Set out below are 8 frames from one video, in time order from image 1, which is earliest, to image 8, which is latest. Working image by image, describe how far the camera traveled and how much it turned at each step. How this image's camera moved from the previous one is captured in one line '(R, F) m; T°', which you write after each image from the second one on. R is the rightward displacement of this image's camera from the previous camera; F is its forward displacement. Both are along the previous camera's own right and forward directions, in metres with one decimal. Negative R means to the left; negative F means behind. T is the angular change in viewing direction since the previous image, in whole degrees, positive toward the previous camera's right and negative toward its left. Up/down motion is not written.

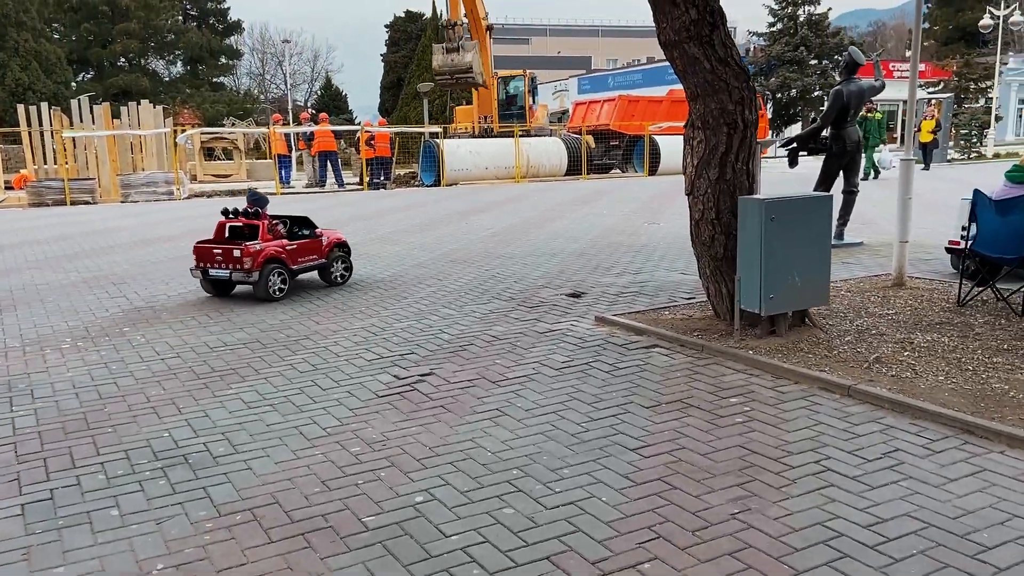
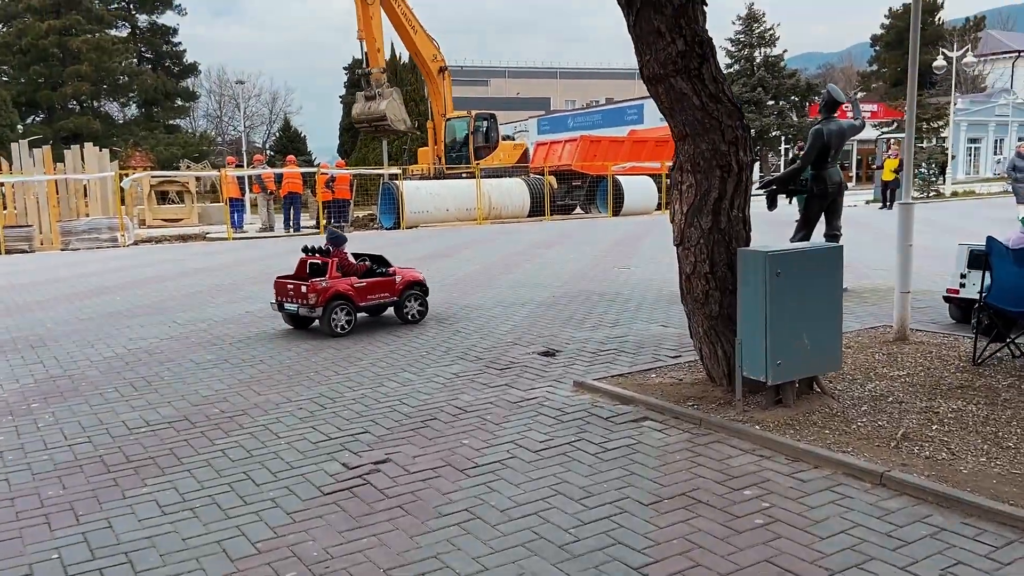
(0.0, +0.7) m; +3°
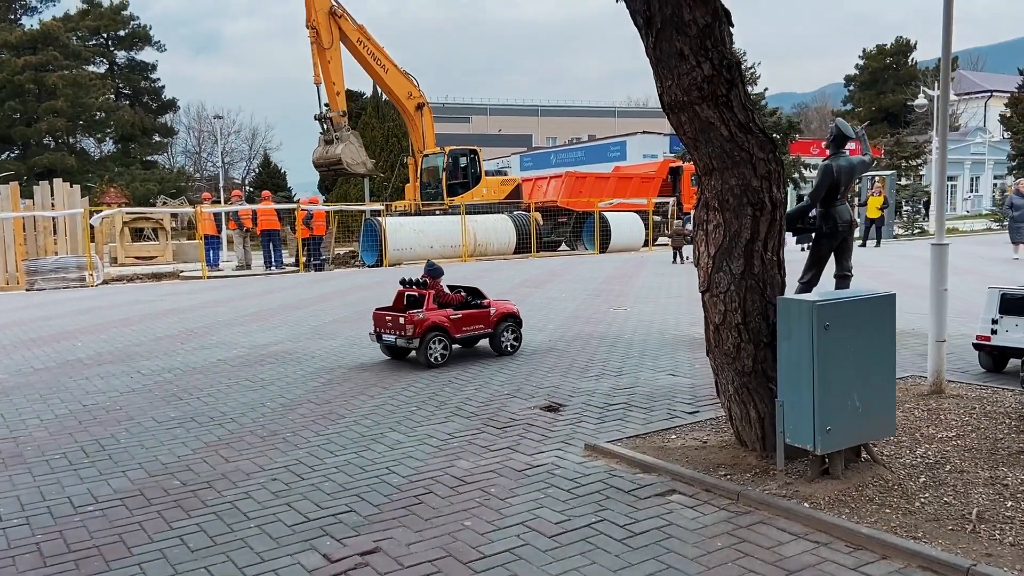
(-0.1, +0.6) m; +1°
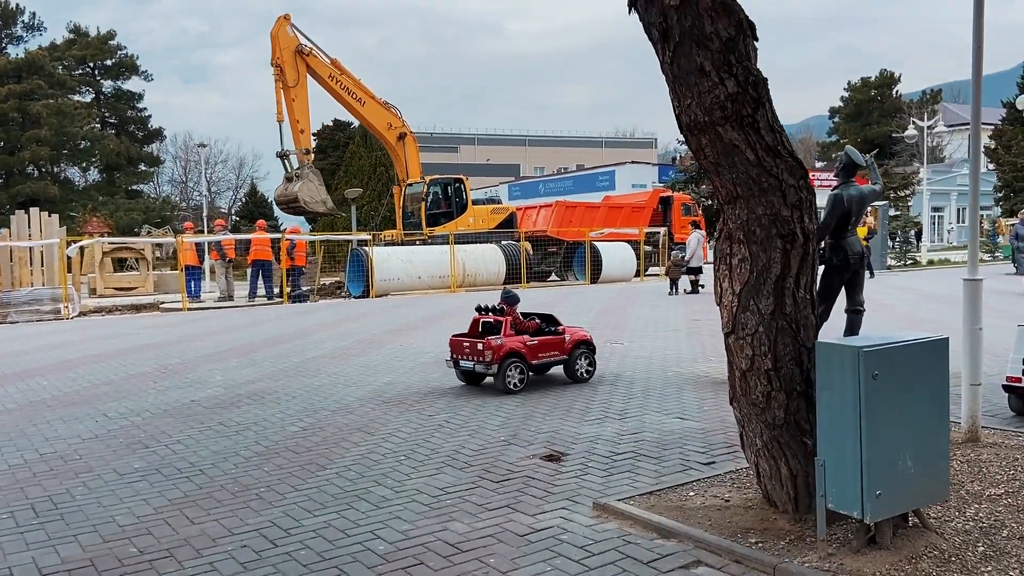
(-0.1, +0.5) m; +1°
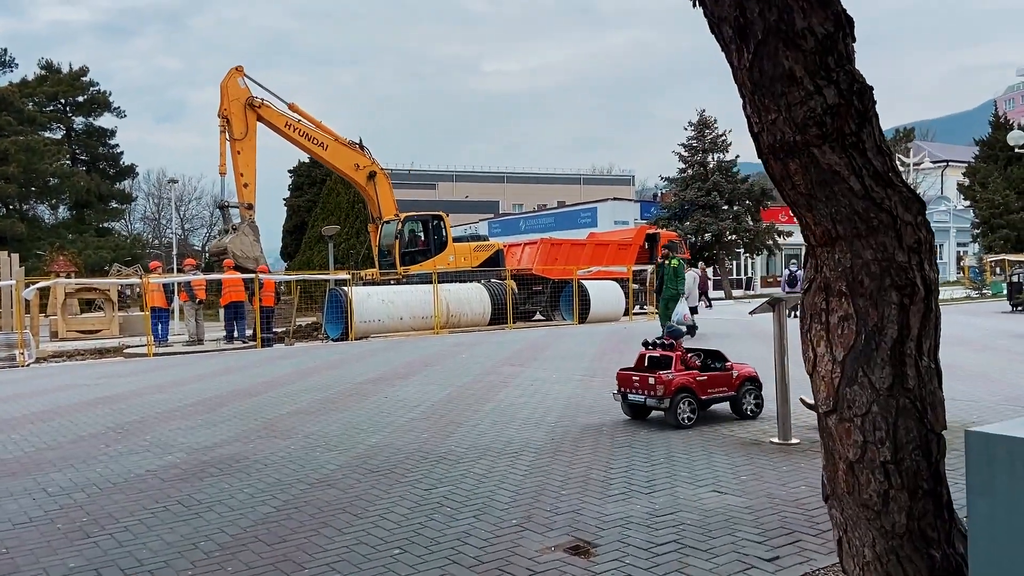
(-0.2, +0.9) m; +2°
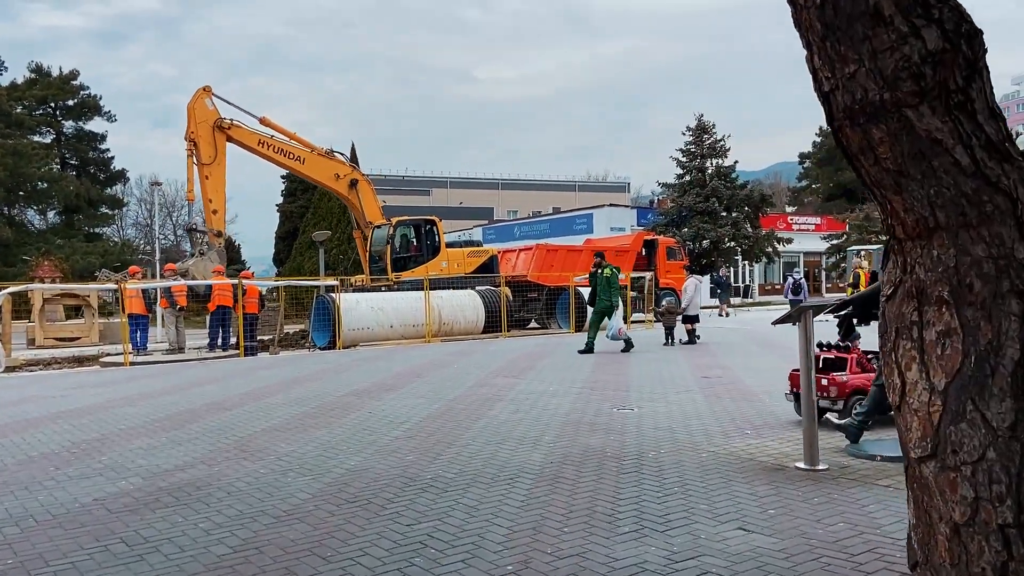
(0.0, +0.8) m; 0°
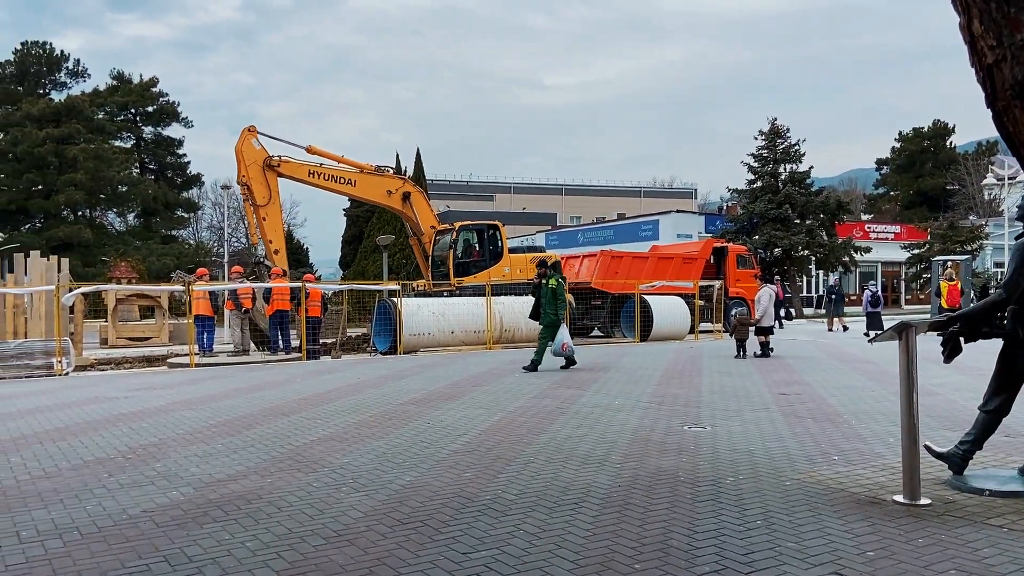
(0.0, +0.4) m; -4°
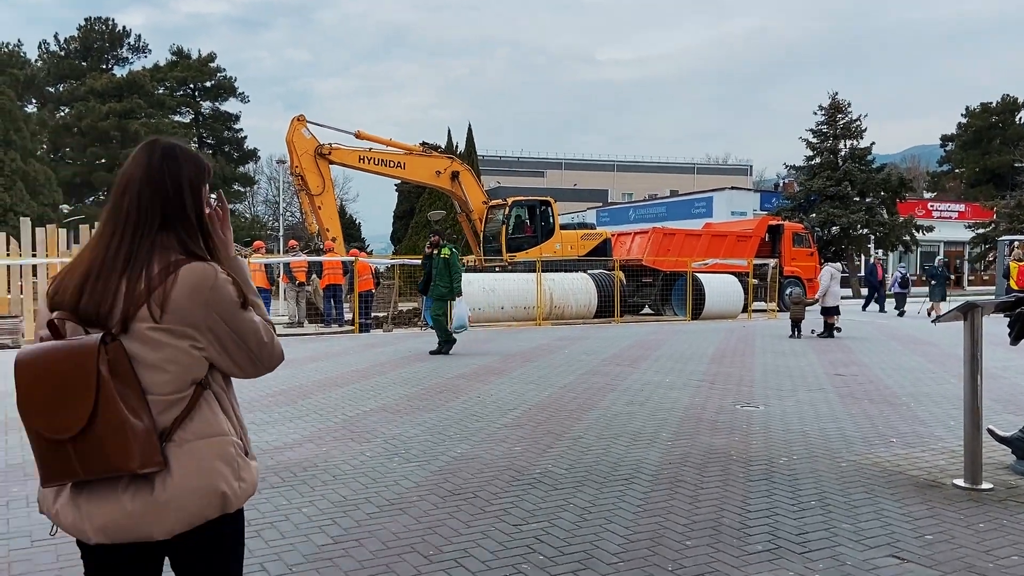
(0.0, 0.0) m; -3°
